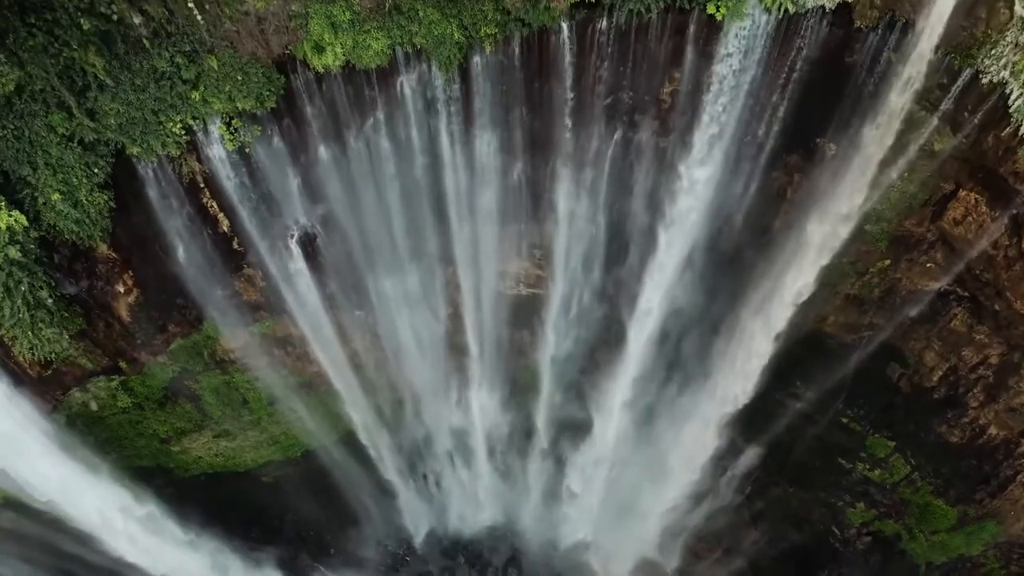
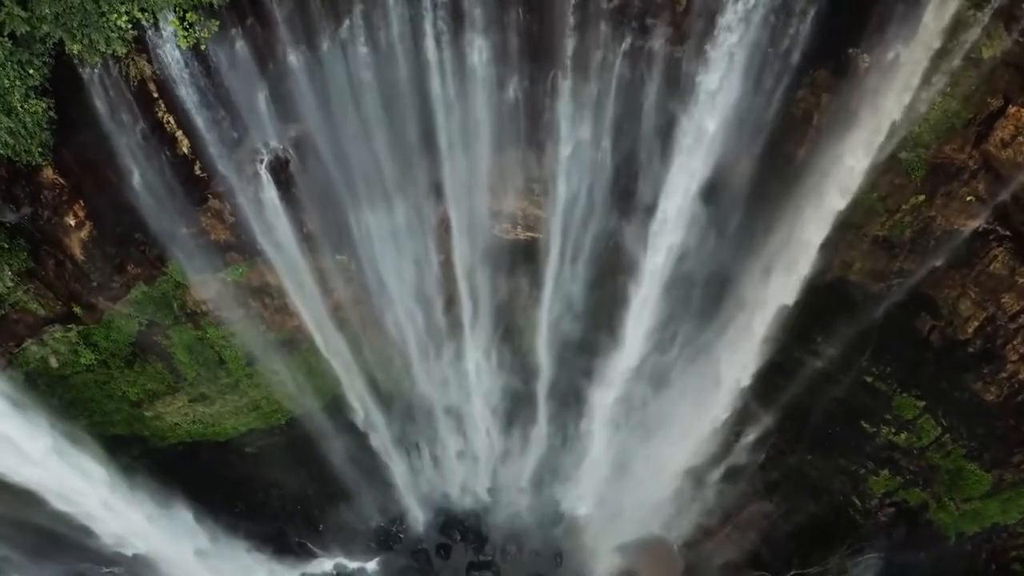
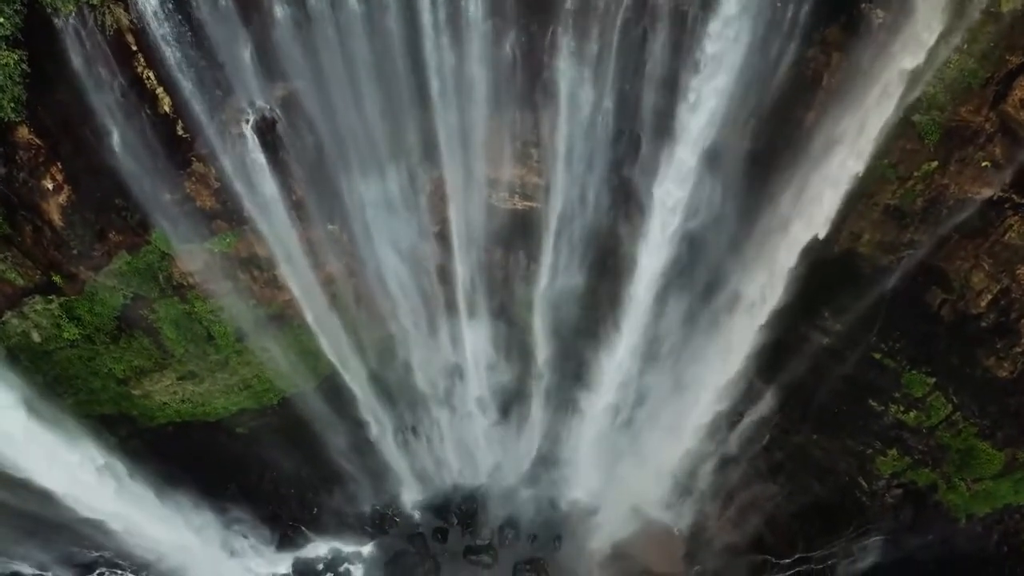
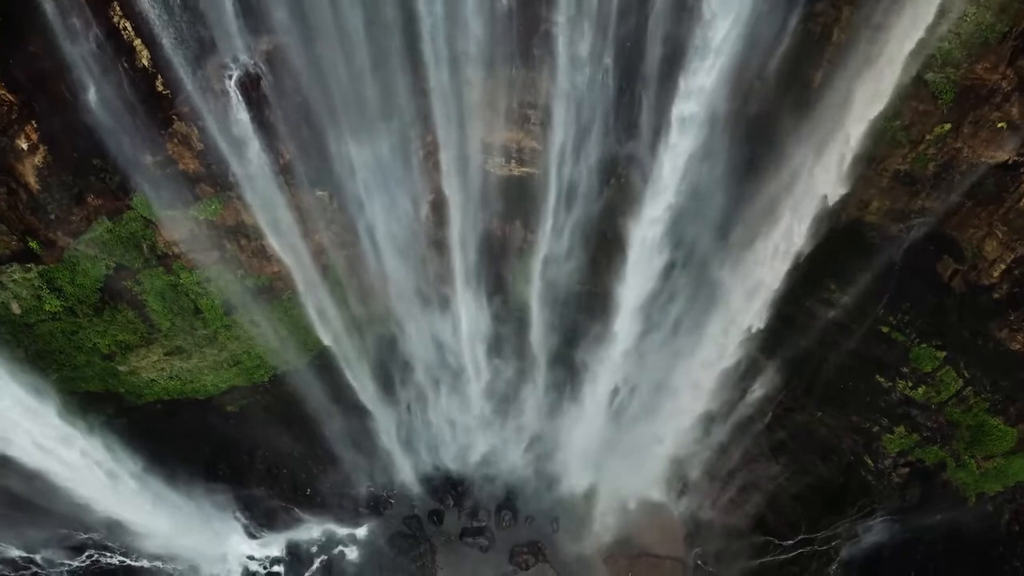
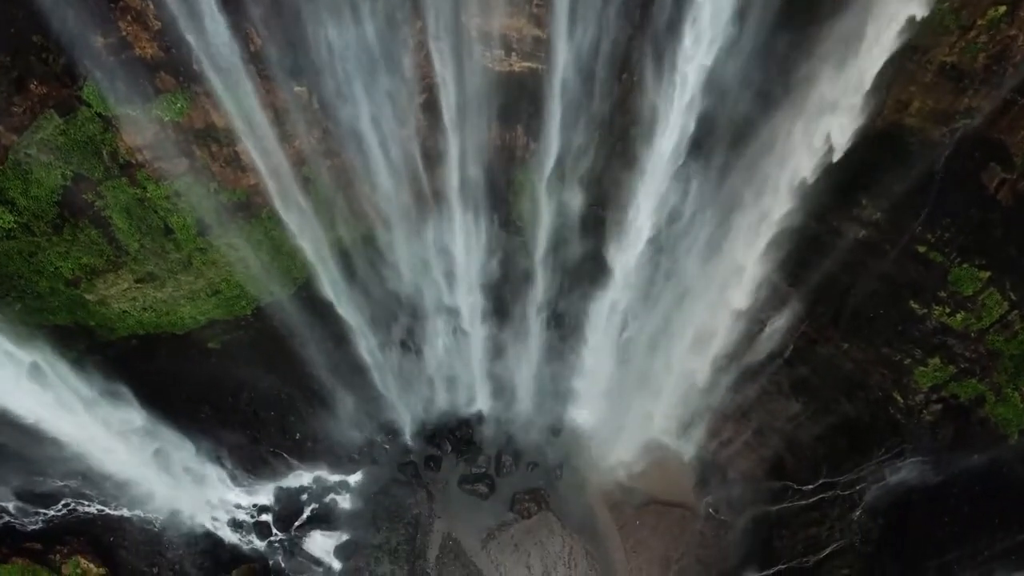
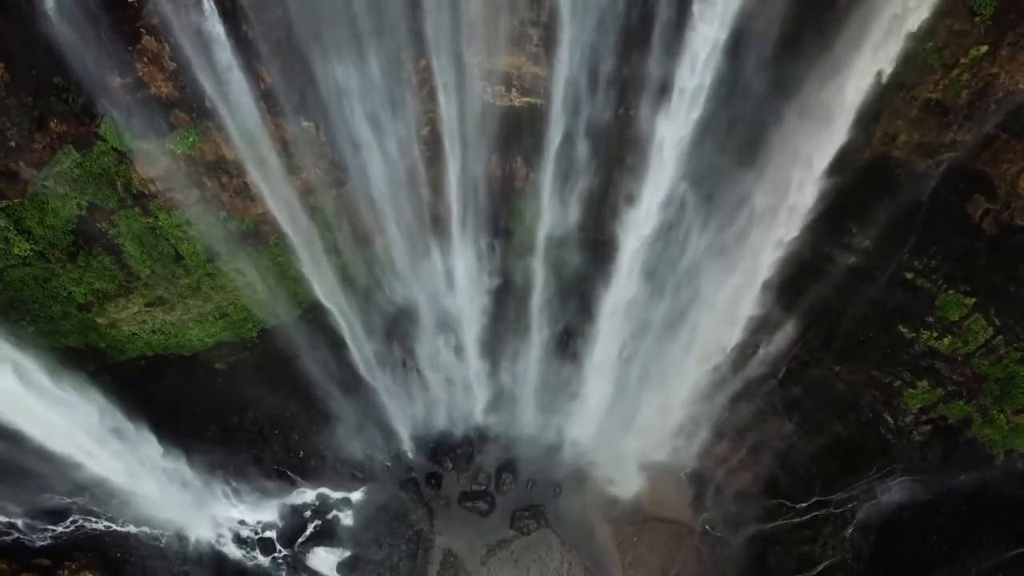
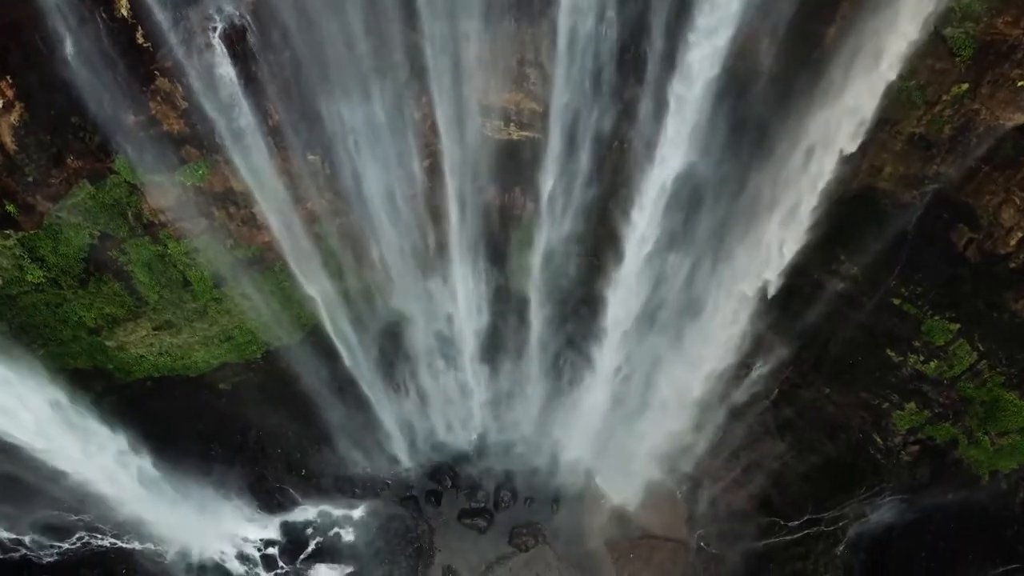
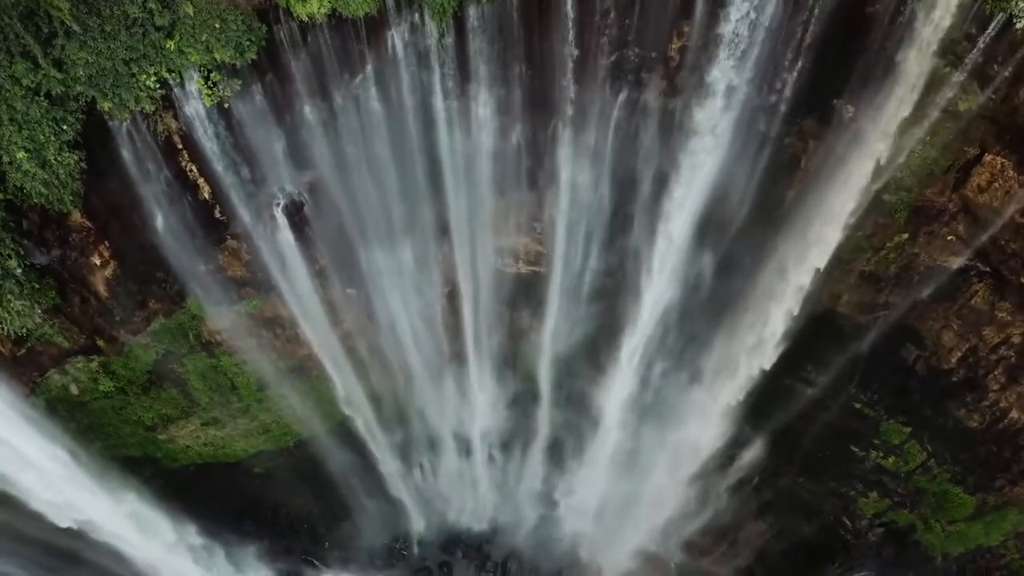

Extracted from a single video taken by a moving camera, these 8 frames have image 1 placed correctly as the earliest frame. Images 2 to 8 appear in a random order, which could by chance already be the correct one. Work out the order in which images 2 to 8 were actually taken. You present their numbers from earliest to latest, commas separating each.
8, 2, 3, 4, 7, 6, 5
